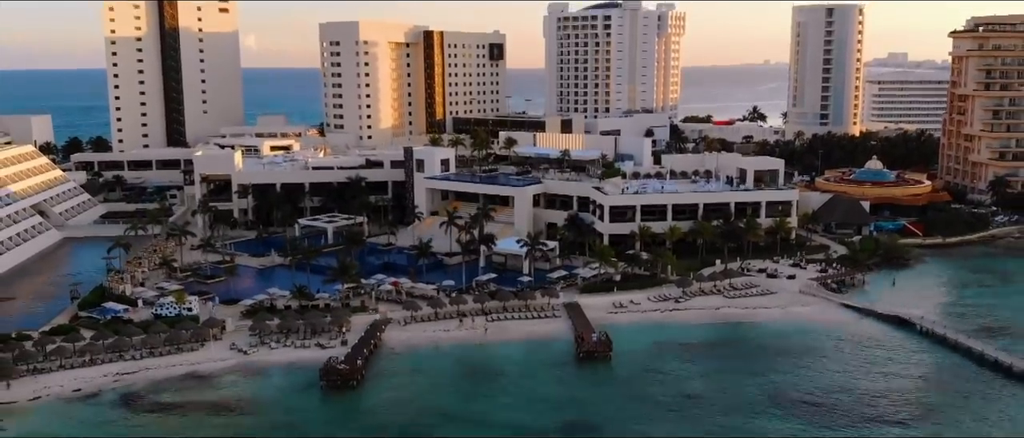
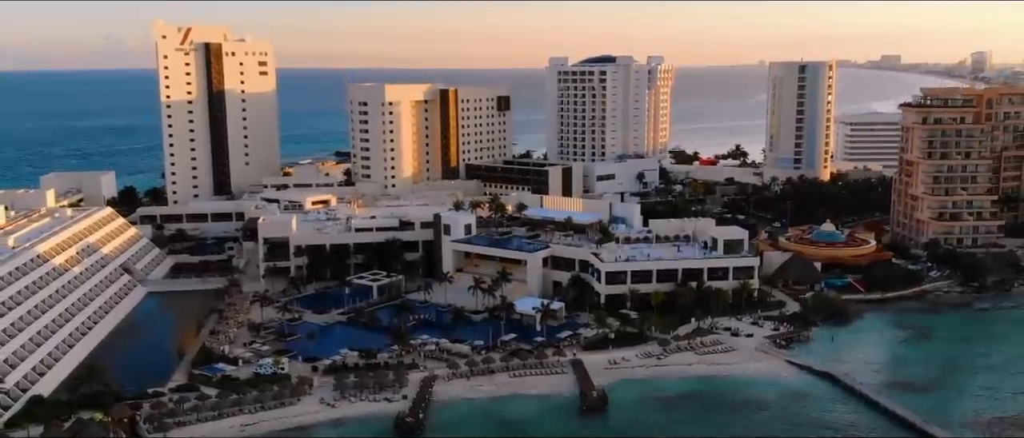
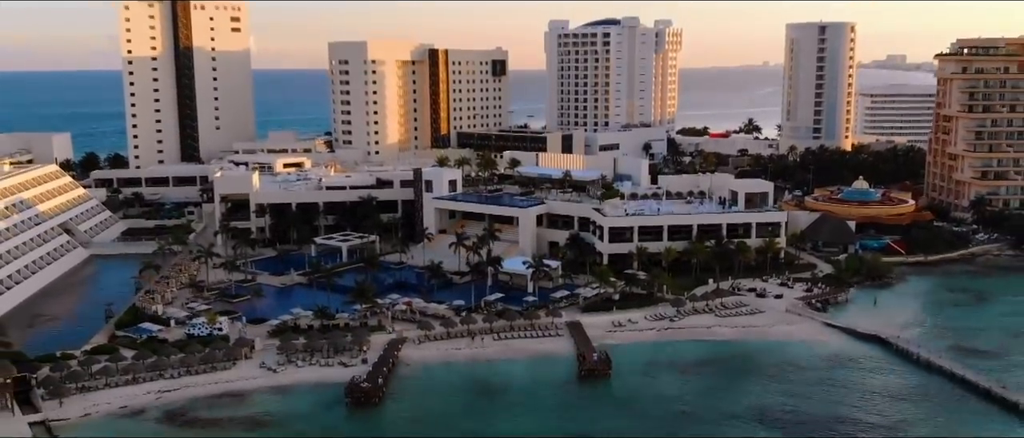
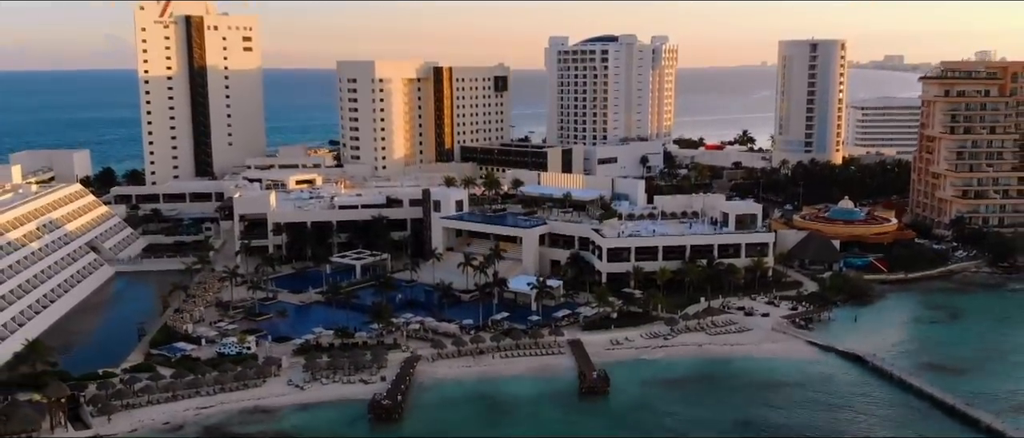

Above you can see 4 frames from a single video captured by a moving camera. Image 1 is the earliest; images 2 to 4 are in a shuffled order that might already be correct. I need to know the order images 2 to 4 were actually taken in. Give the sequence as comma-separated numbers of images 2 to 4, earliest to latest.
3, 4, 2
